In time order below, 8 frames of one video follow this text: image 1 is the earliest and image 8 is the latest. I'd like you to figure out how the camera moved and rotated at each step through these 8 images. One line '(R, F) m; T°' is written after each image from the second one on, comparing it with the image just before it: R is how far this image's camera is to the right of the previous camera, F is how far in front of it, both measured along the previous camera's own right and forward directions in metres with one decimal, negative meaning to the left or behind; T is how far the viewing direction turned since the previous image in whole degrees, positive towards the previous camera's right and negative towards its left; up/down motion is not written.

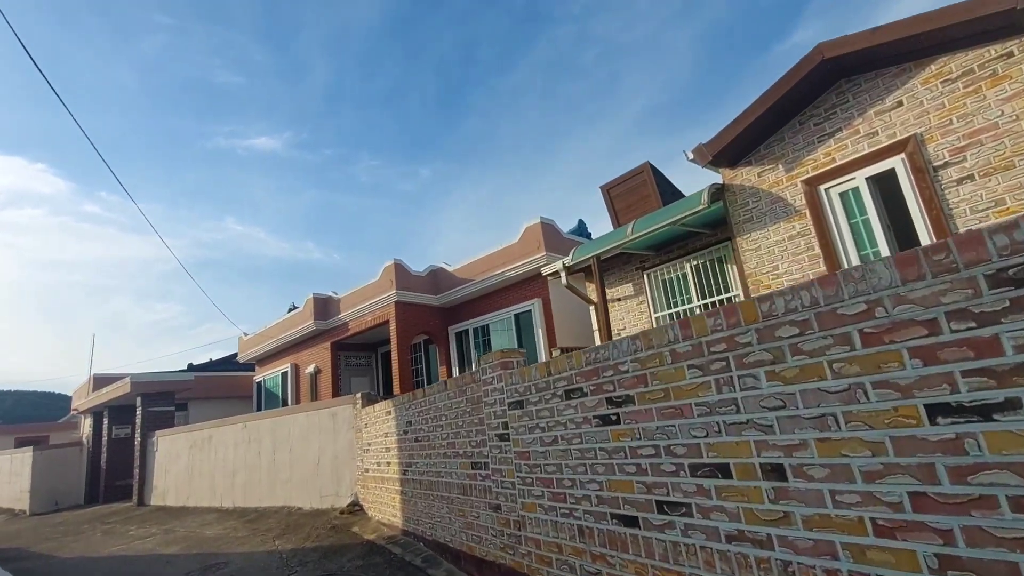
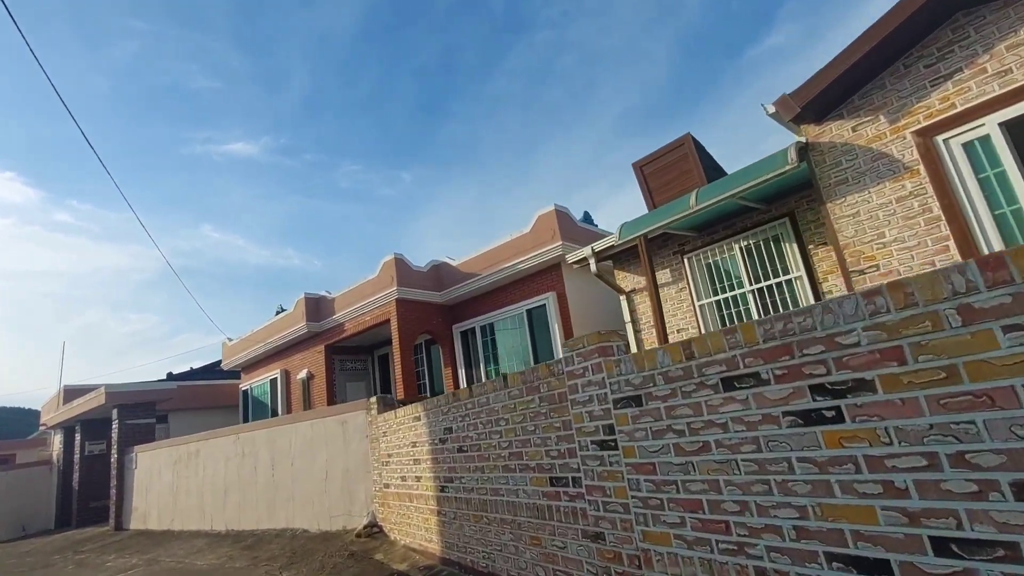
(-0.8, +1.0) m; +2°
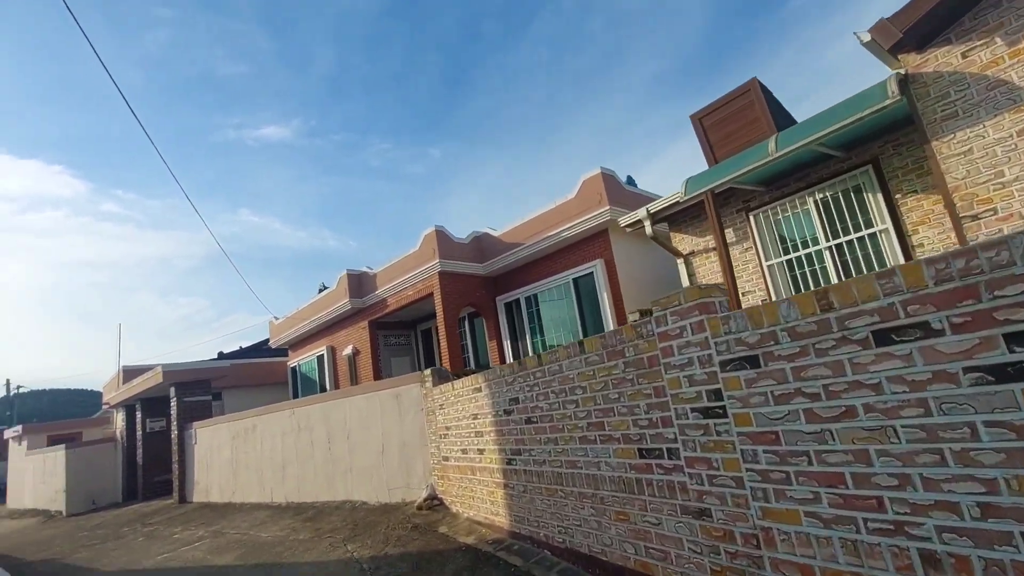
(-0.3, +0.3) m; -4°
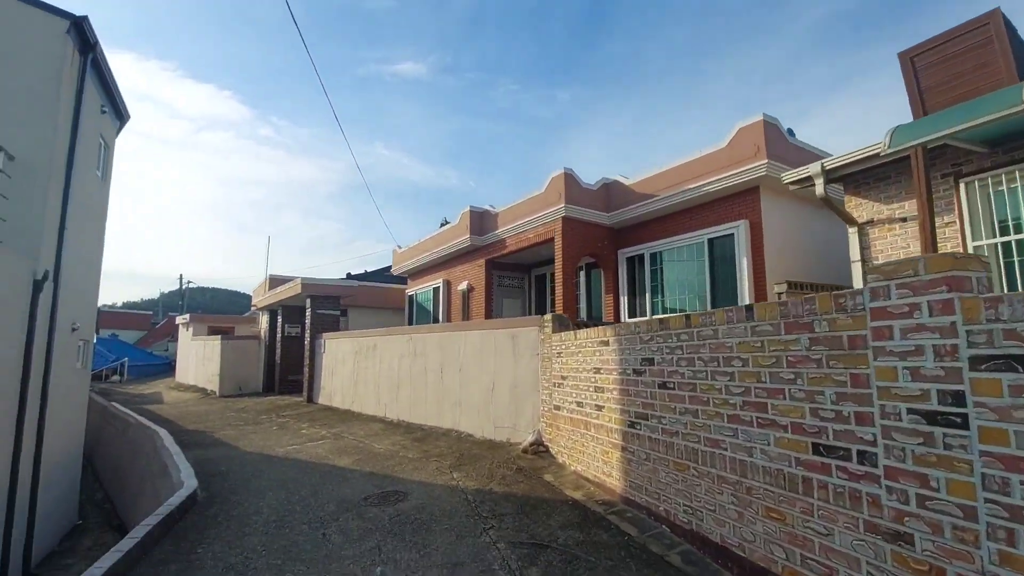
(-0.3, +0.4) m; -12°
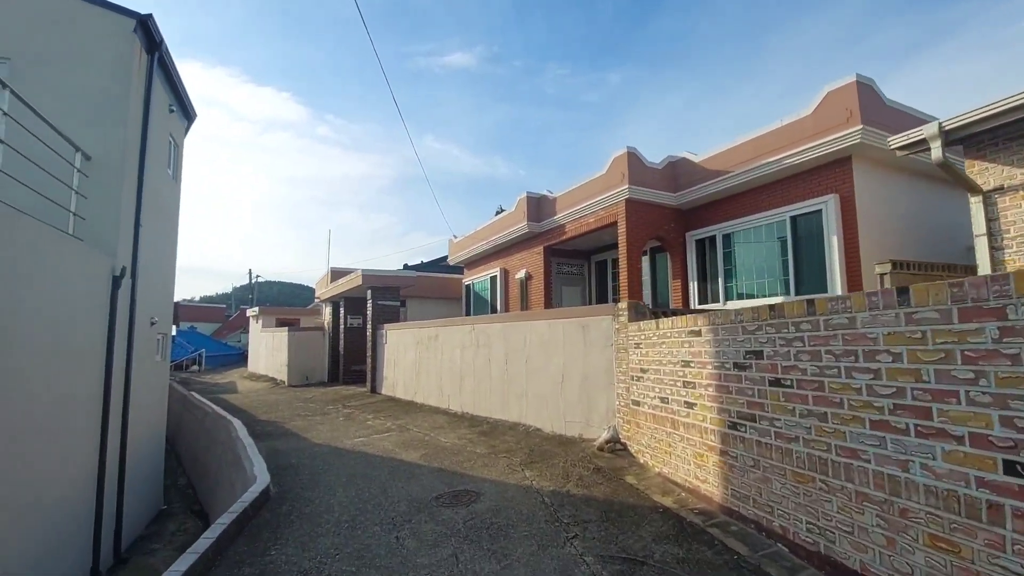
(-0.2, +0.4) m; -6°
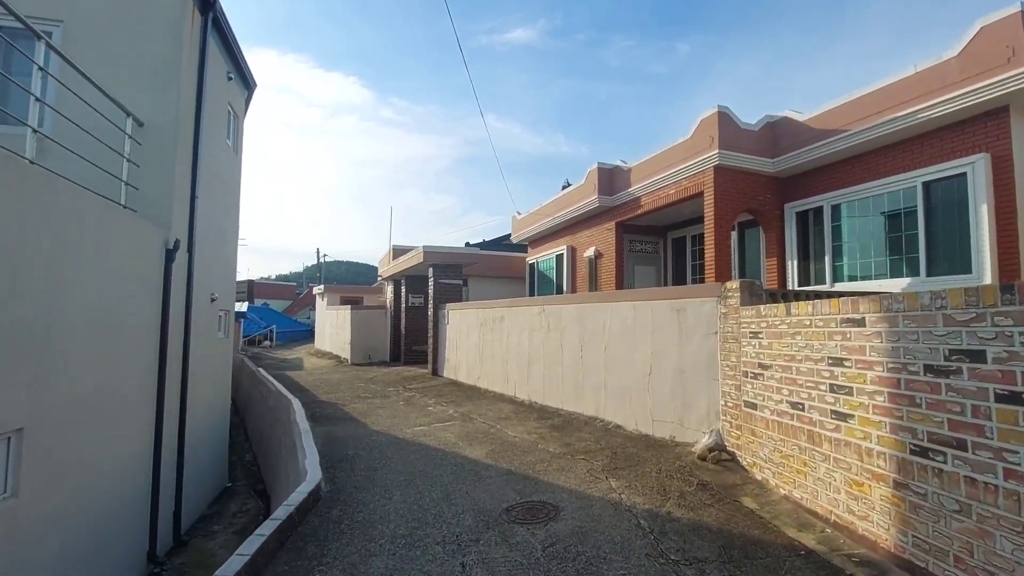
(-0.2, +0.9) m; -7°
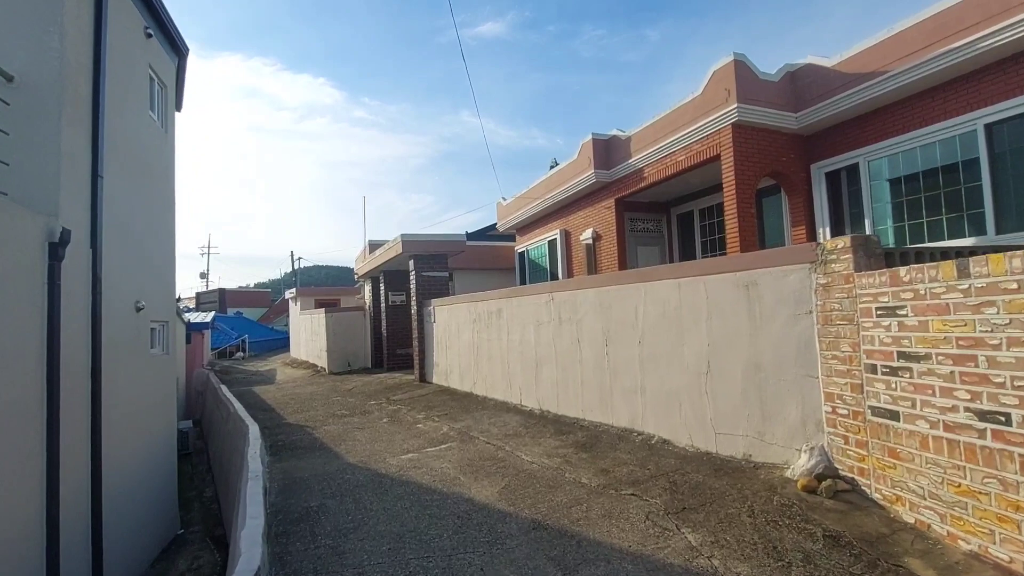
(-0.2, +1.6) m; +2°
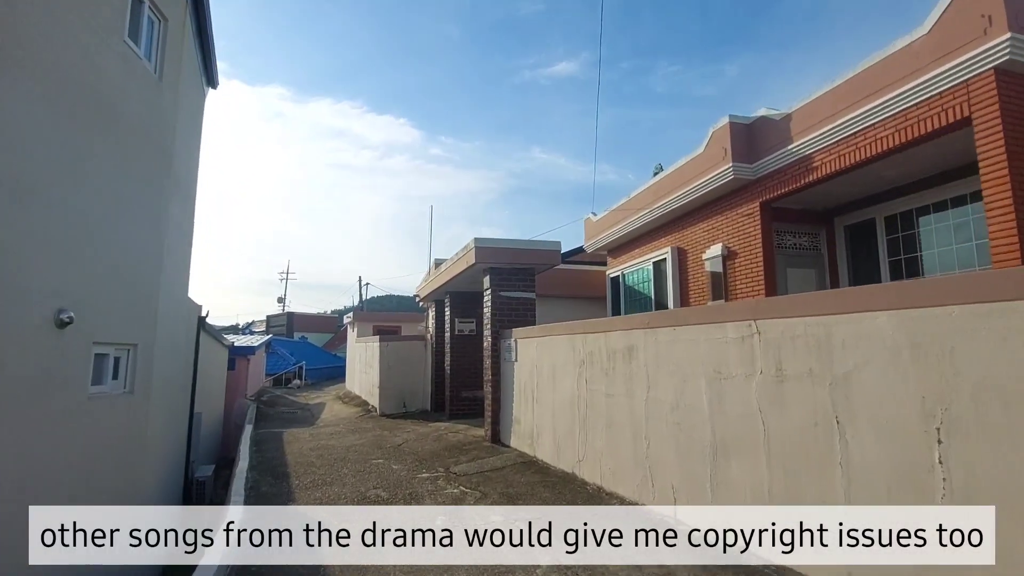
(-0.7, +3.1) m; -7°
